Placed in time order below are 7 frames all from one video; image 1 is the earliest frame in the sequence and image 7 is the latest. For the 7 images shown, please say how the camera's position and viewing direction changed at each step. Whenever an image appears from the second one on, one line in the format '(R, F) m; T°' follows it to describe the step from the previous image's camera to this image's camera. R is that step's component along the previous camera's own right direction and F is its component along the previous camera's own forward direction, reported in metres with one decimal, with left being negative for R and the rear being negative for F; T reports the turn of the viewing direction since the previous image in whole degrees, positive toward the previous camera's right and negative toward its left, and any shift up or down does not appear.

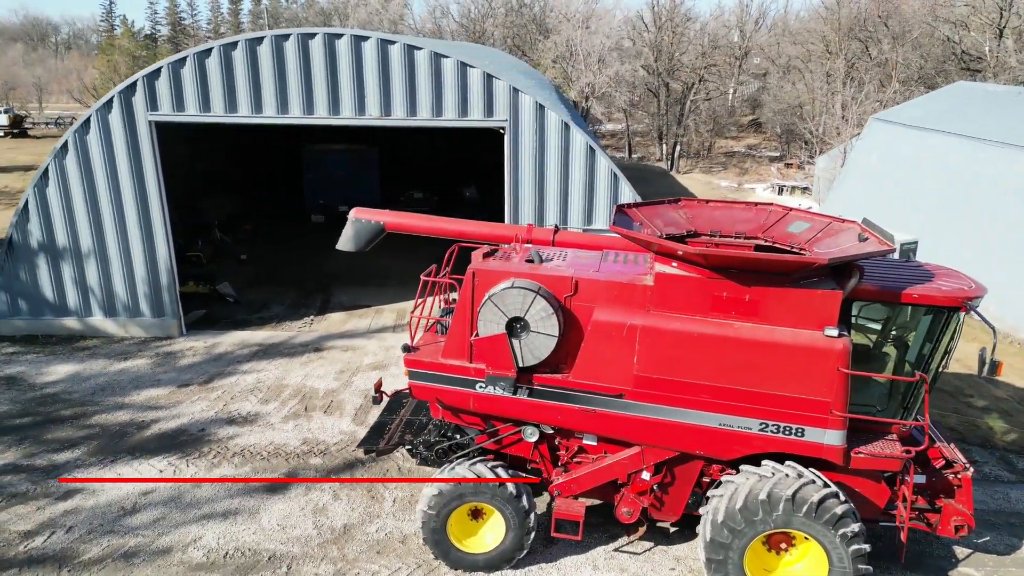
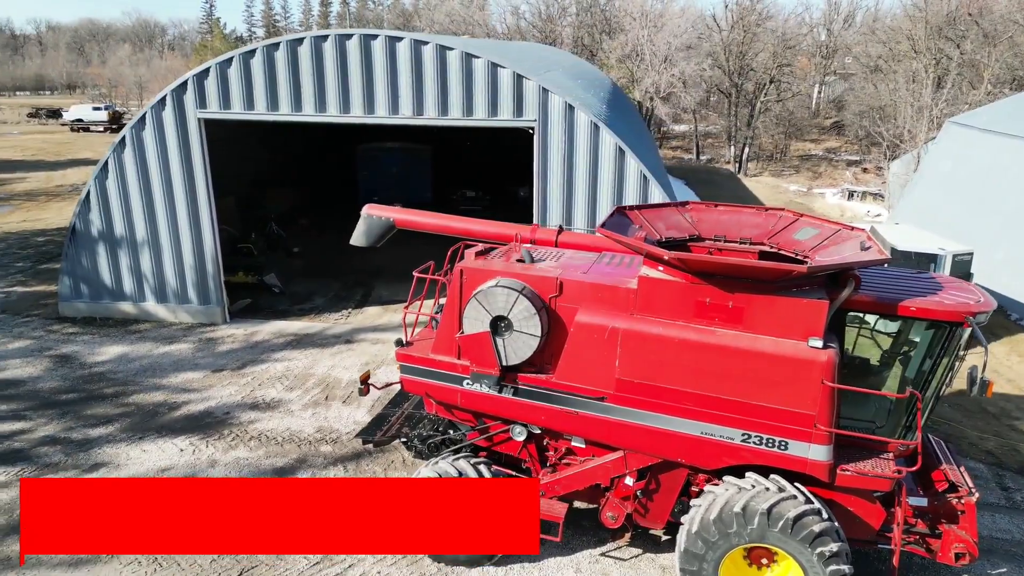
(+0.7, 0.0) m; -6°
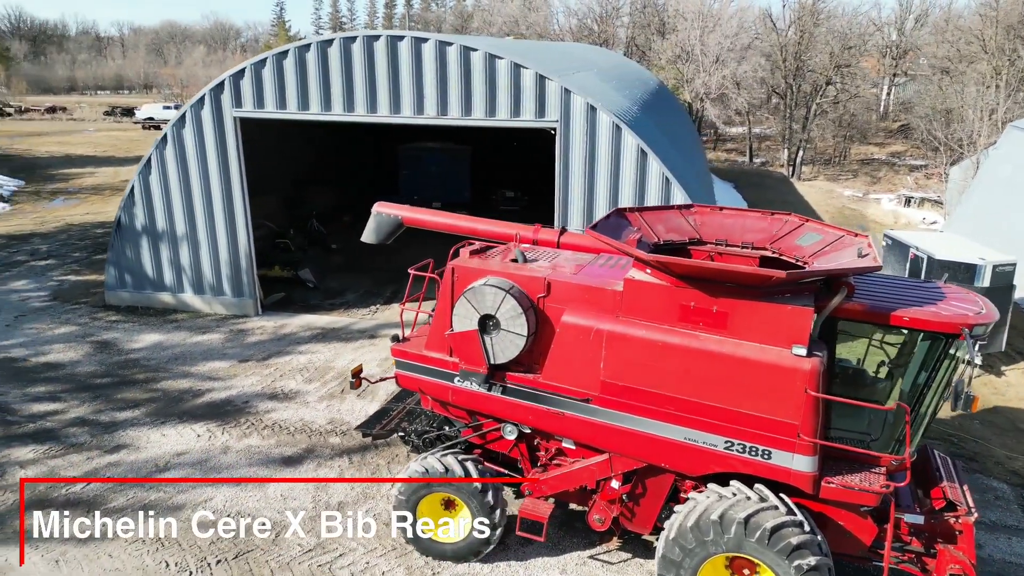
(+0.6, 0.0) m; -5°
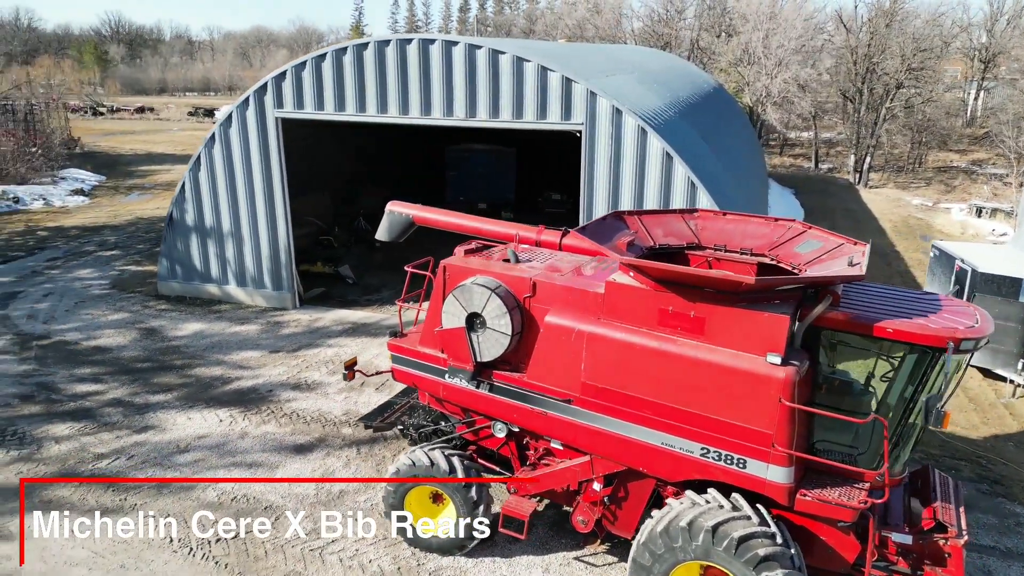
(+0.7, -0.1) m; -5°
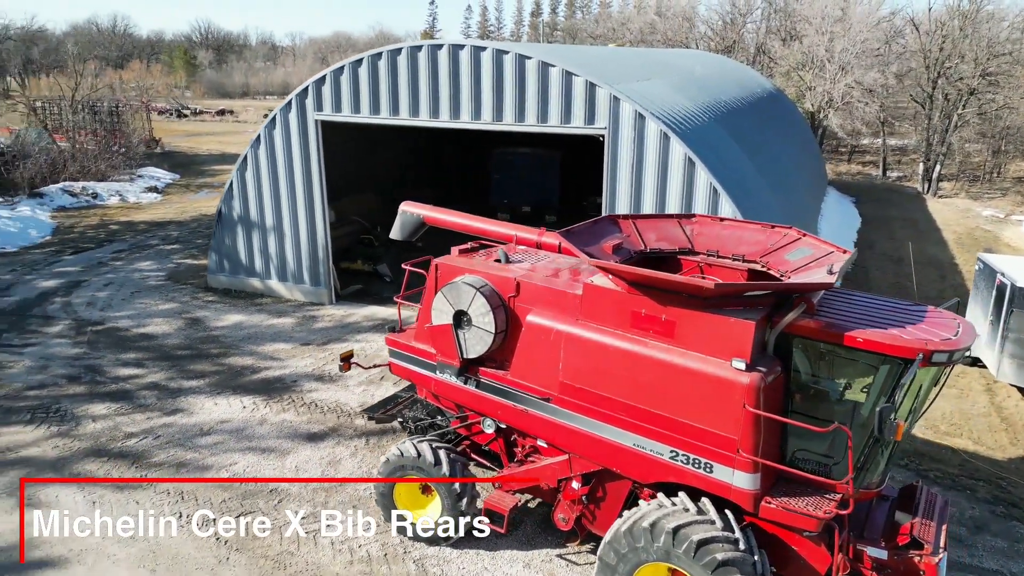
(+0.7, -0.1) m; -5°
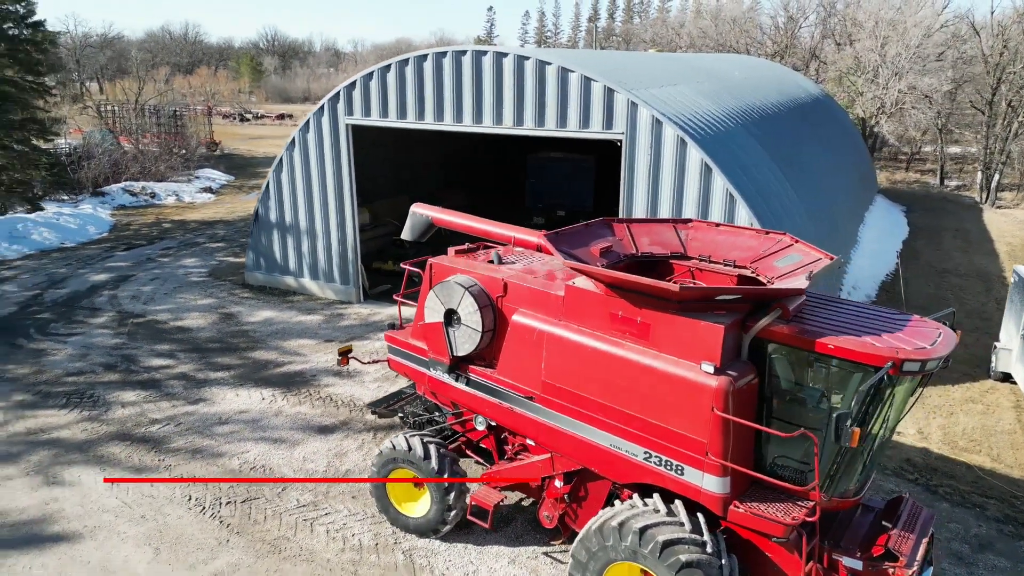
(+0.6, -0.1) m; -4°
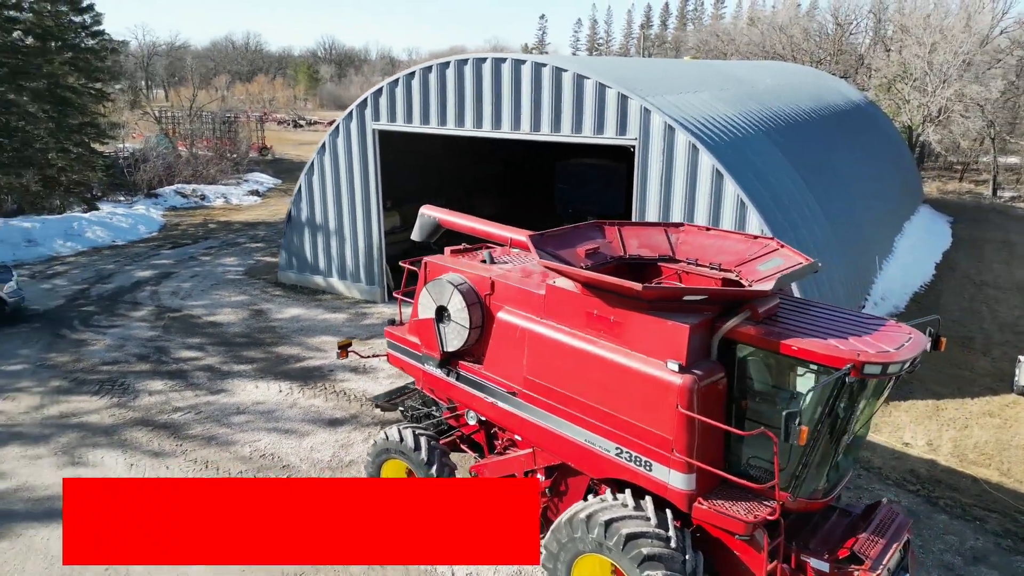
(+0.5, -0.2) m; -4°
